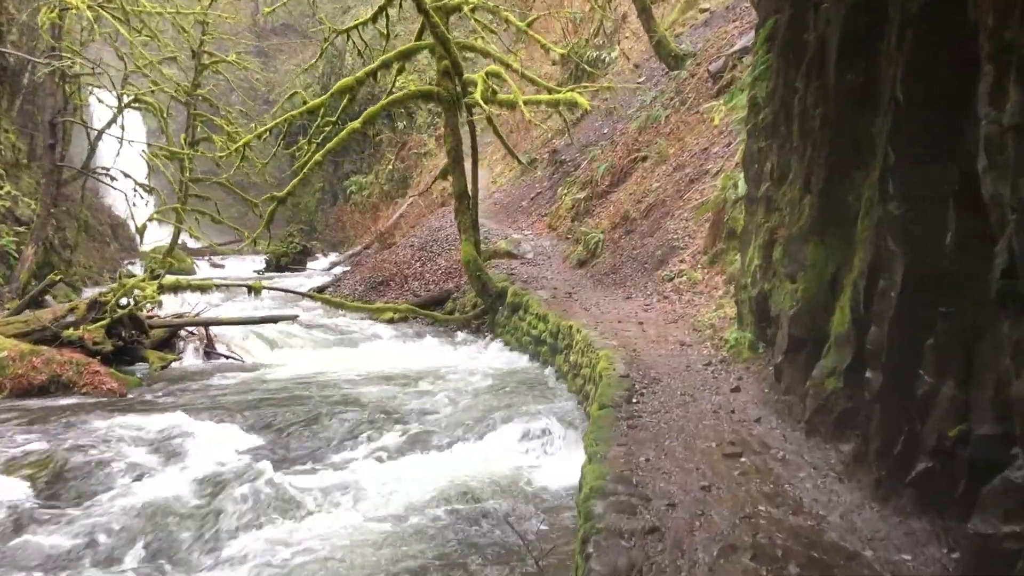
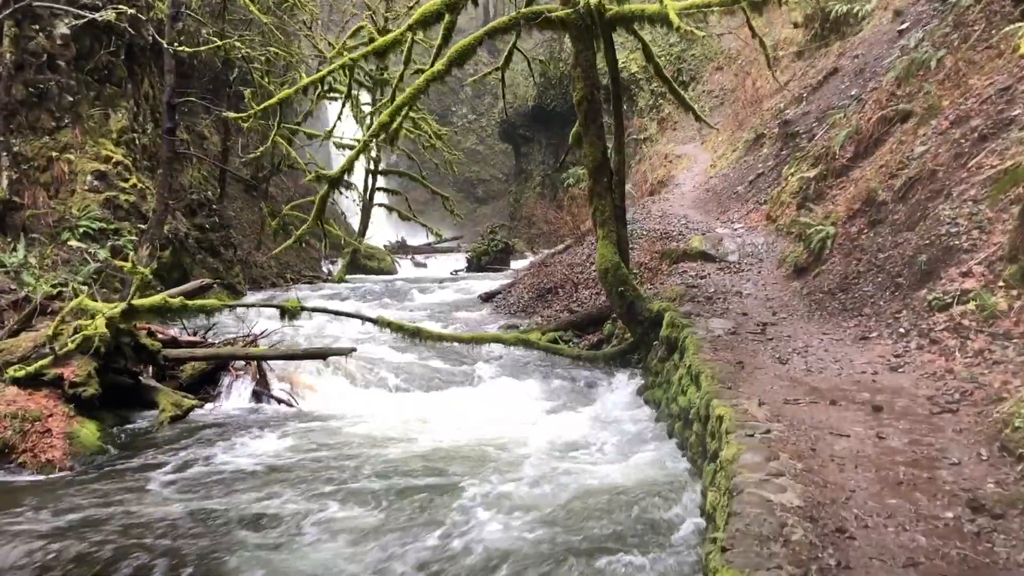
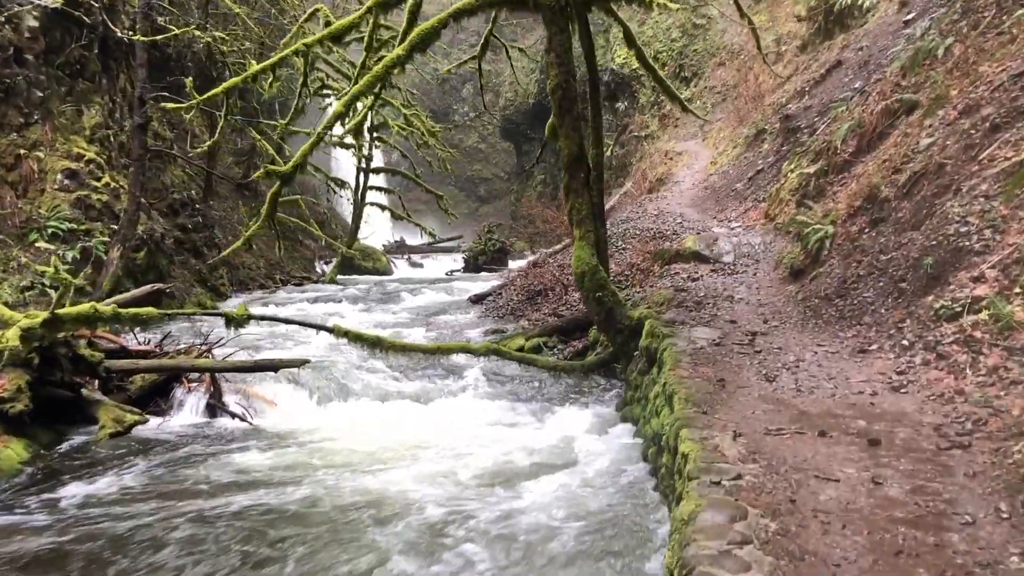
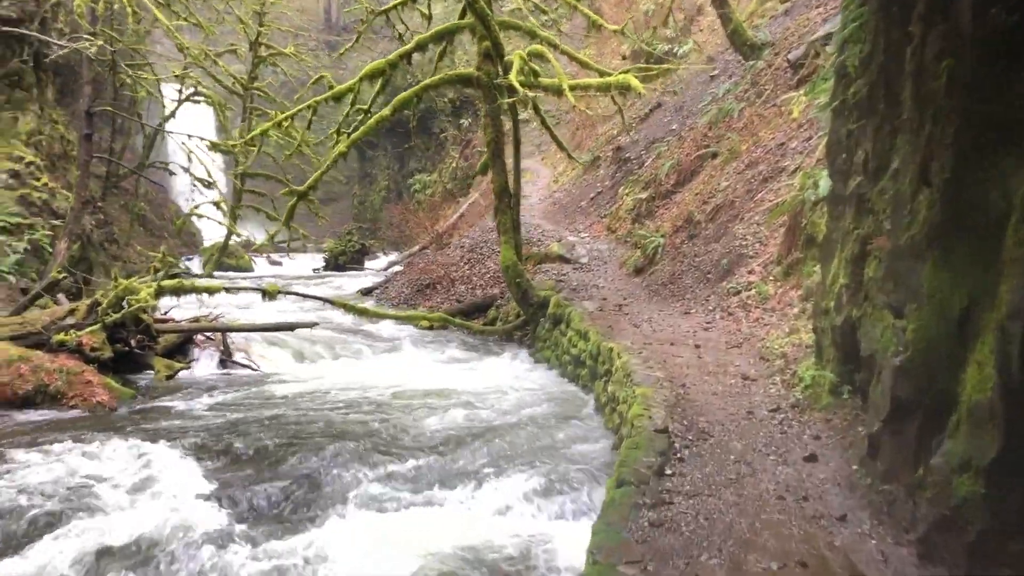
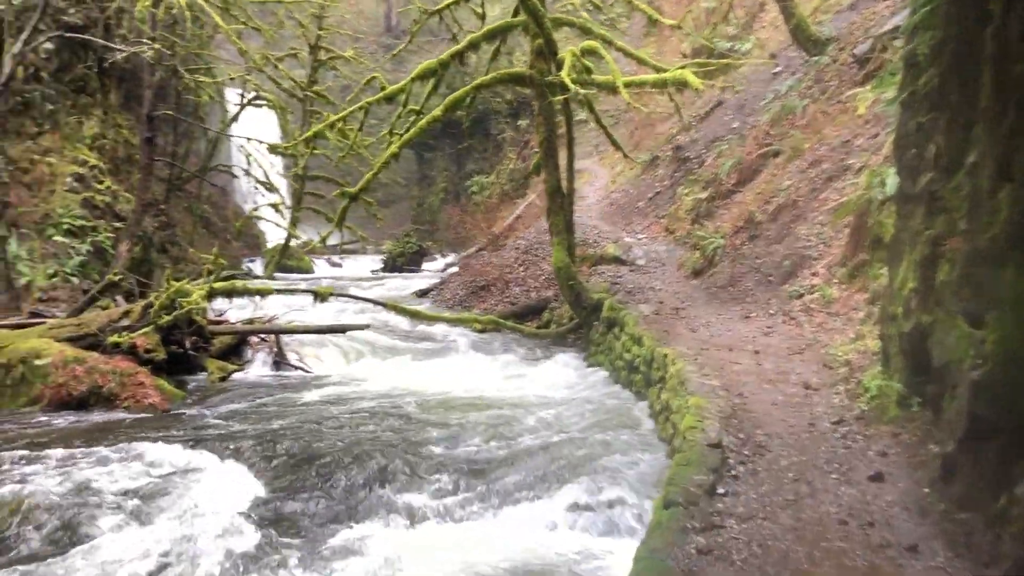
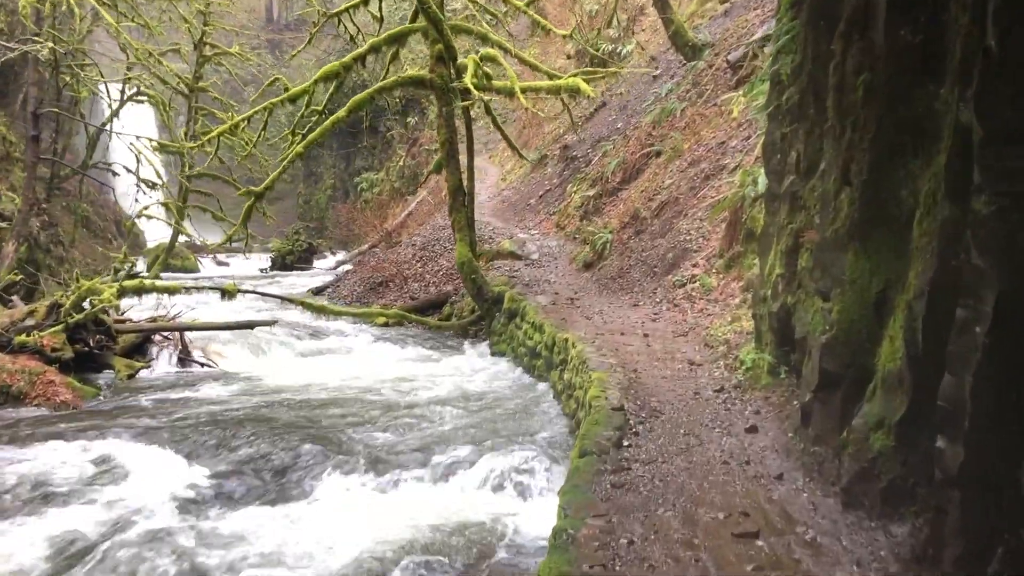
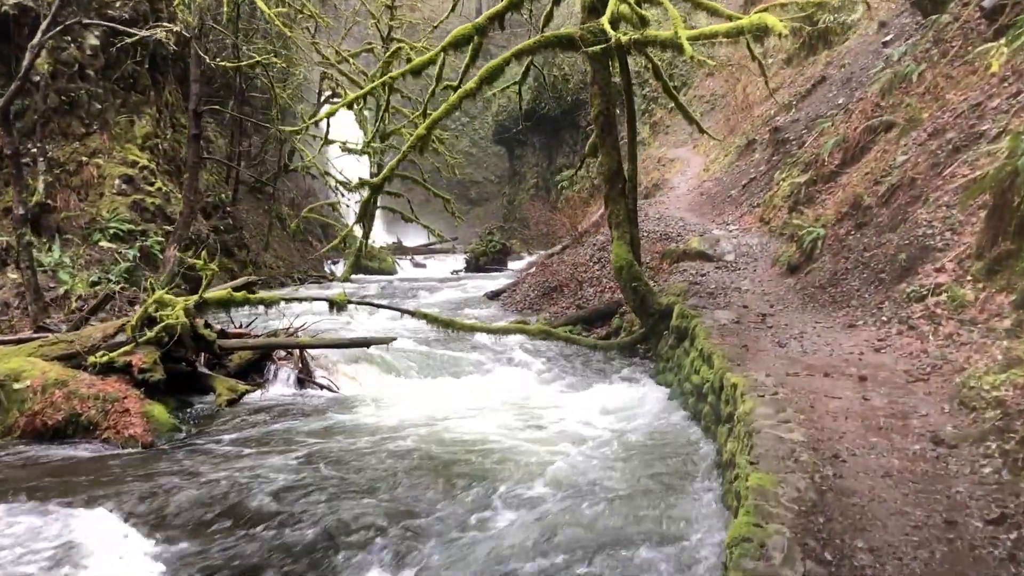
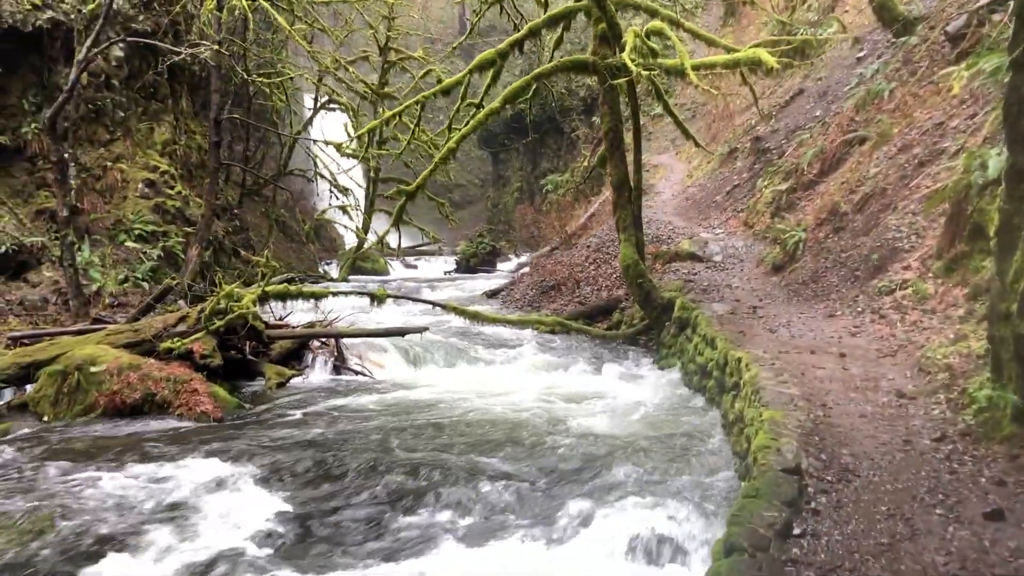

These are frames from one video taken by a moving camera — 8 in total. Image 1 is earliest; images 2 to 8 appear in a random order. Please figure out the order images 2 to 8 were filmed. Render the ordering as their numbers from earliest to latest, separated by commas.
6, 4, 5, 8, 7, 2, 3
